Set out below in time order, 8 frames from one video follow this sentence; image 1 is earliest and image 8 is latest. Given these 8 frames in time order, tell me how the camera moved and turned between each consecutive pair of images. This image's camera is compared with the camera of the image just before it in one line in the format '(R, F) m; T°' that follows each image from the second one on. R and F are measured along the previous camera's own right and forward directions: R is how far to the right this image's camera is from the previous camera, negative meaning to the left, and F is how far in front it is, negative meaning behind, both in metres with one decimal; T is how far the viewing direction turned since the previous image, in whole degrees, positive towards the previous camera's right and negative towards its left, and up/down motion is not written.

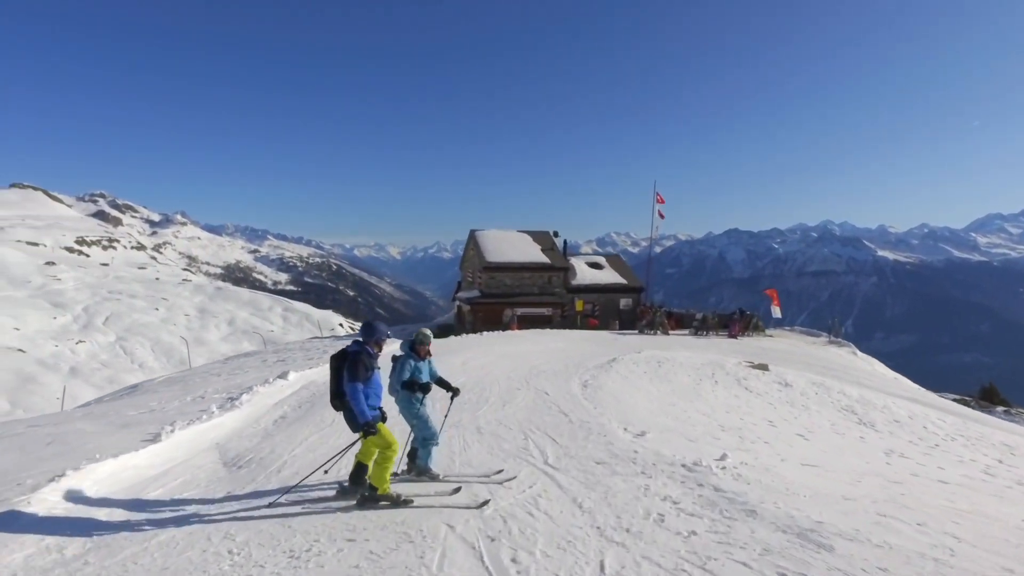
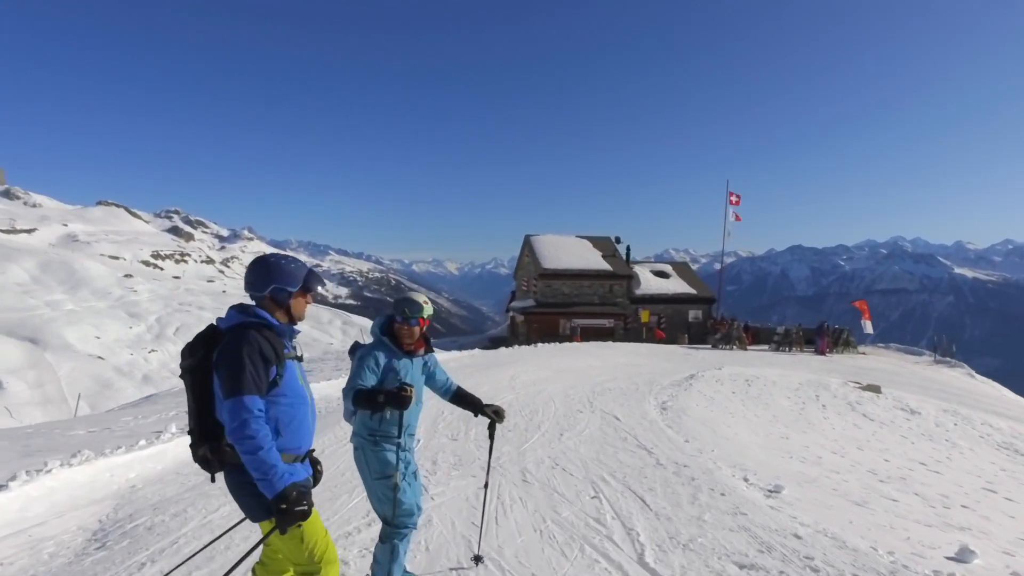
(-0.1, +4.3) m; -5°
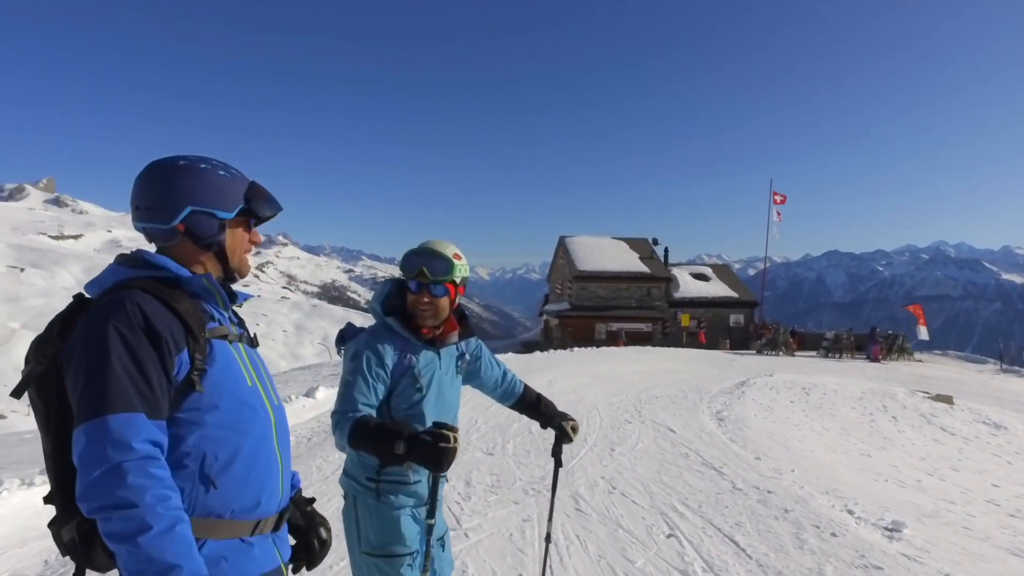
(-0.3, +1.6) m; -3°
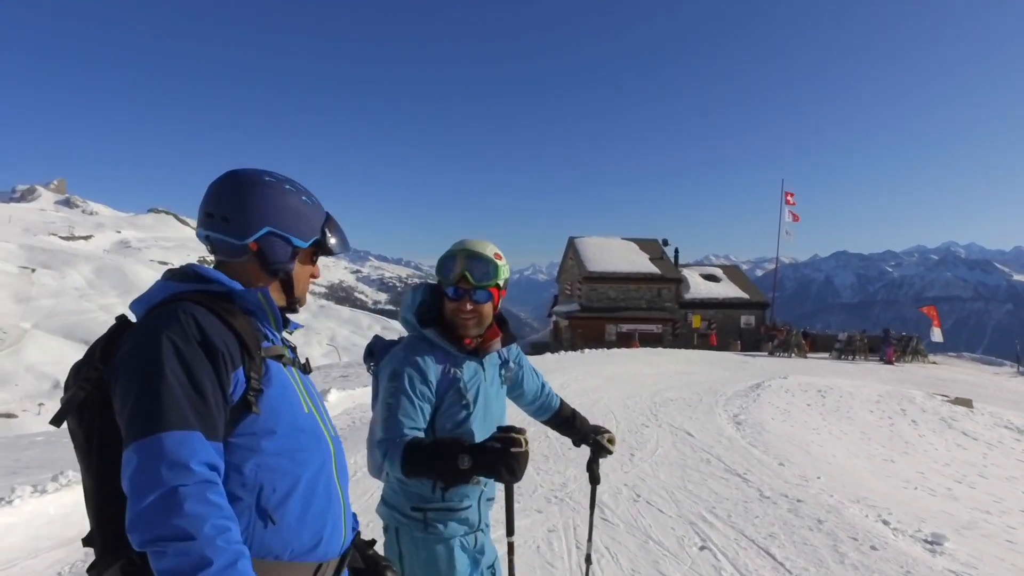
(-0.2, +0.2) m; -1°
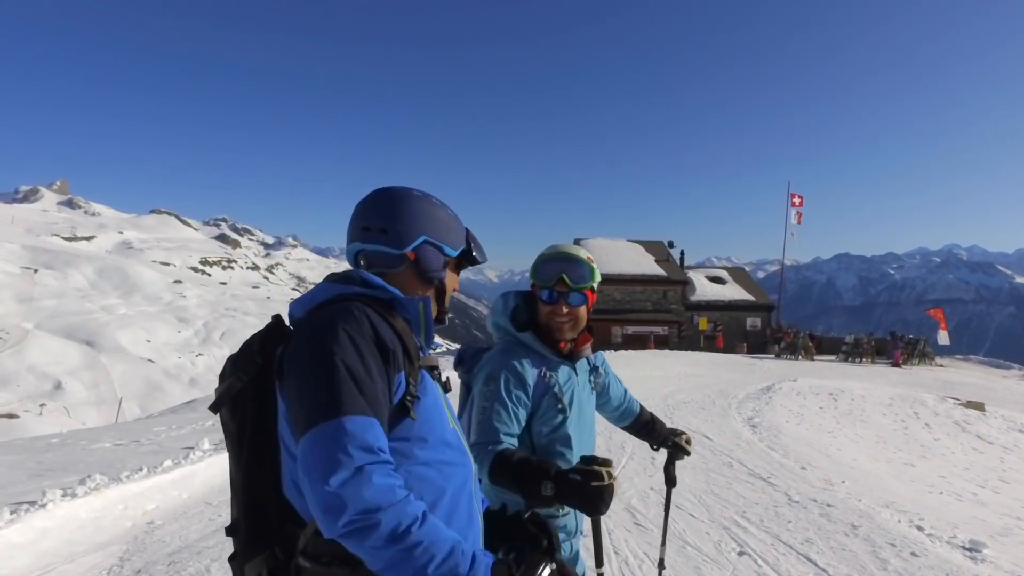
(-0.3, +0.1) m; 0°
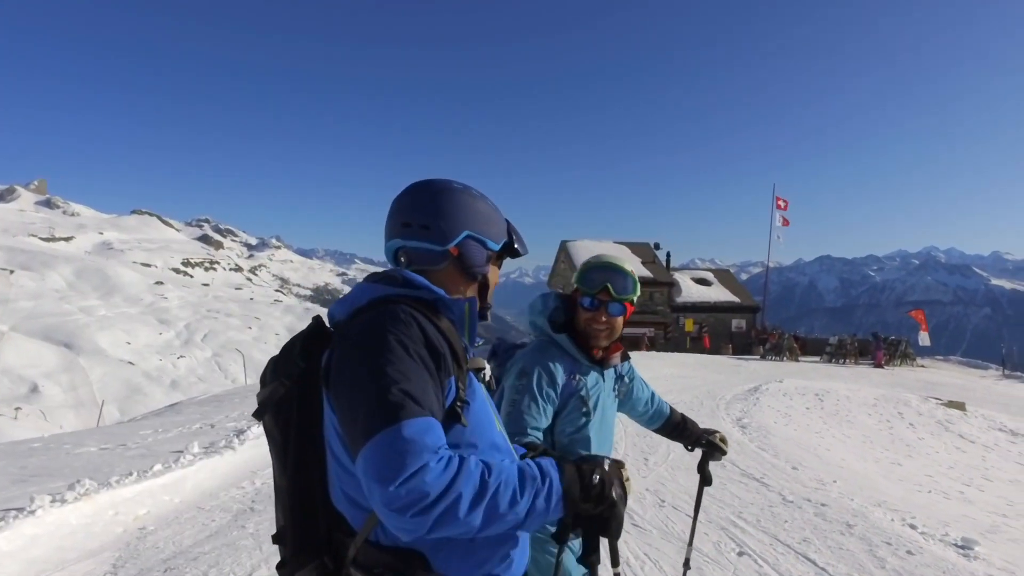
(-0.1, 0.0) m; +1°
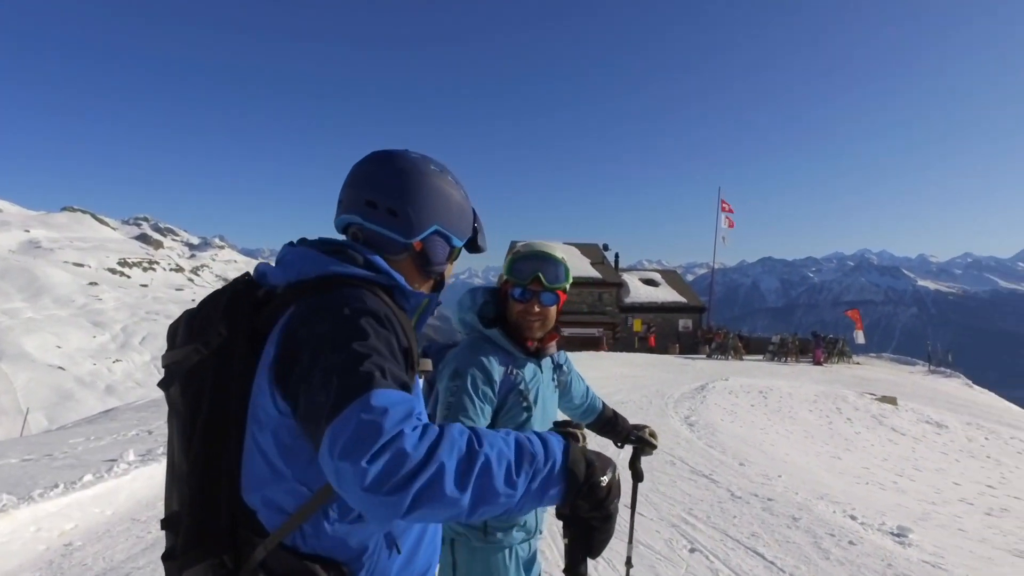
(0.0, +0.1) m; +4°
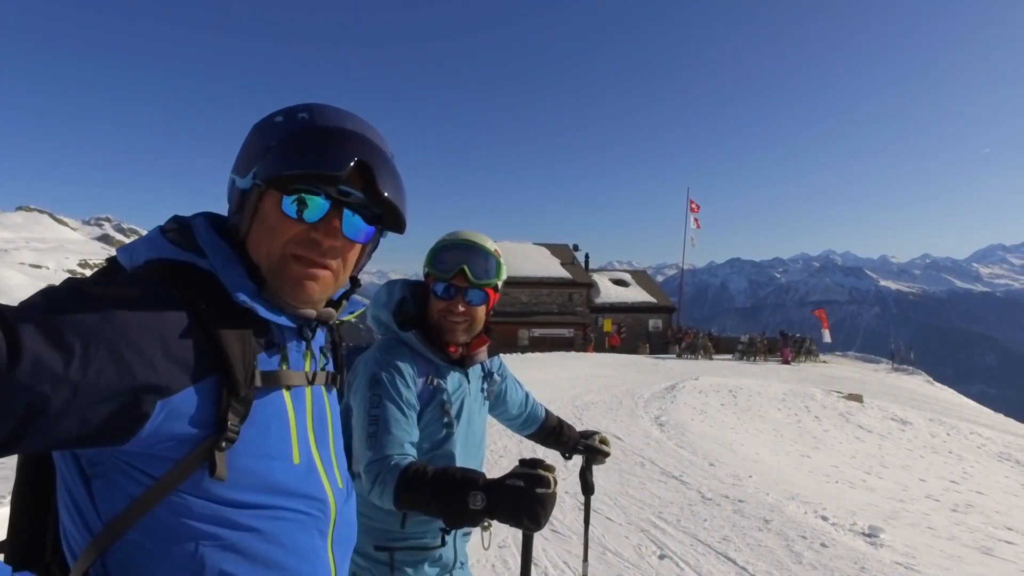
(+0.1, +0.3) m; +3°
